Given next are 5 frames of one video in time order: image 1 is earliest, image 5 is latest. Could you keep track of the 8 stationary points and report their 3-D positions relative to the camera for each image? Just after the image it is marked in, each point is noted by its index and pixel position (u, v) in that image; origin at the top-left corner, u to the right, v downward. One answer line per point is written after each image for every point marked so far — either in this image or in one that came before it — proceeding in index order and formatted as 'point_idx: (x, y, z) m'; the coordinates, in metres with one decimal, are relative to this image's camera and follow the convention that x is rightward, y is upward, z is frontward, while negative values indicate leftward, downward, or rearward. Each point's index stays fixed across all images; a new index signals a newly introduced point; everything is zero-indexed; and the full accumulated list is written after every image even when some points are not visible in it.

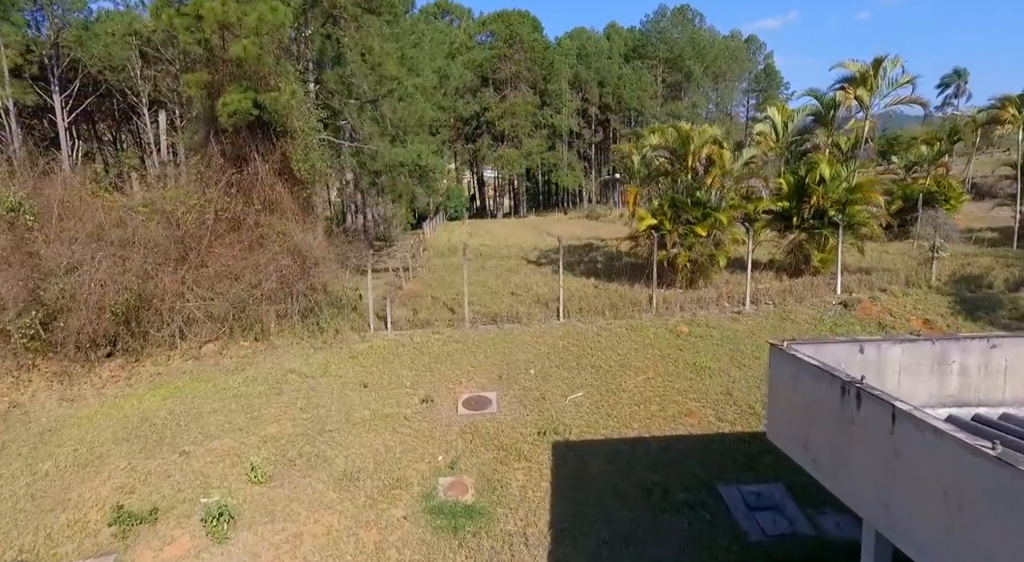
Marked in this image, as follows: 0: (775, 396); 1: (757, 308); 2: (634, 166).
0: (+1.9, -0.8, +4.1) m
1: (+4.3, -0.5, +10.1) m
2: (+2.5, +2.4, +11.8) m
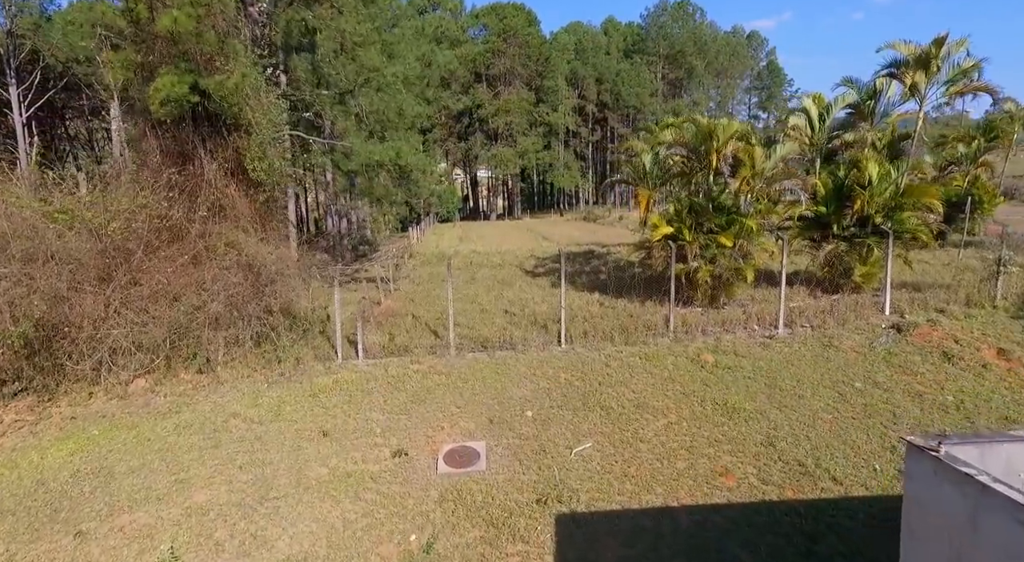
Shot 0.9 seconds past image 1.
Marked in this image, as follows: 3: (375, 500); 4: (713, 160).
0: (+1.8, -1.1, +2.6) m
1: (+4.2, -0.8, +8.6) m
2: (+2.4, +2.1, +10.3) m
3: (-1.4, -2.3, +5.9) m
4: (+3.2, +1.9, +9.2) m
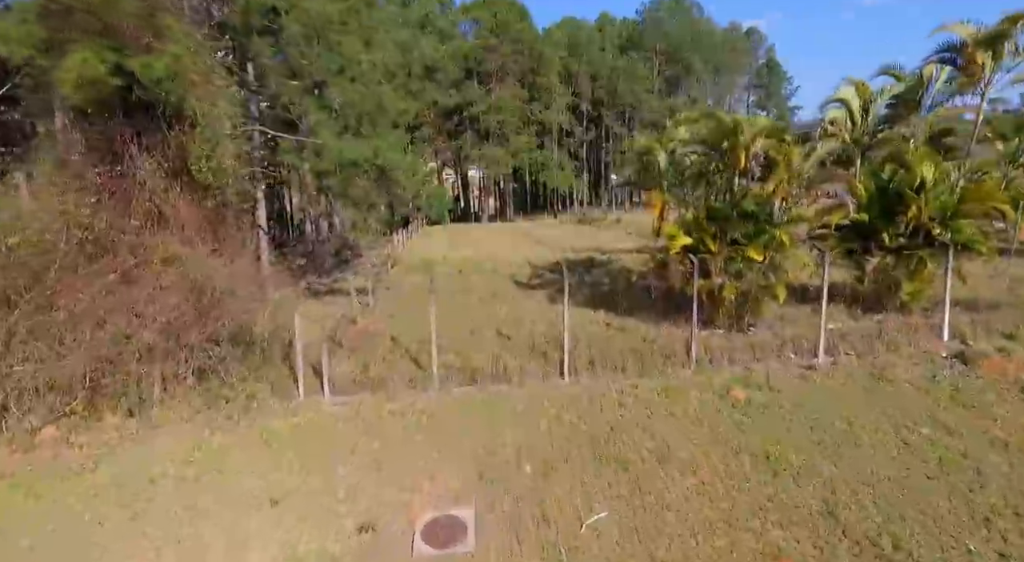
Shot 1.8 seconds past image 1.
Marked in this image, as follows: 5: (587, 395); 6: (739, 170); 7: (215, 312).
0: (+1.9, -1.4, +1.3) m
1: (+4.1, -1.0, +7.4) m
2: (+2.3, +1.8, +9.0) m
3: (-1.4, -2.5, +4.6) m
4: (+3.2, +1.7, +7.9) m
5: (+0.9, -1.4, +7.1) m
6: (+3.1, +1.5, +8.0) m
7: (-3.6, -0.4, +7.2) m
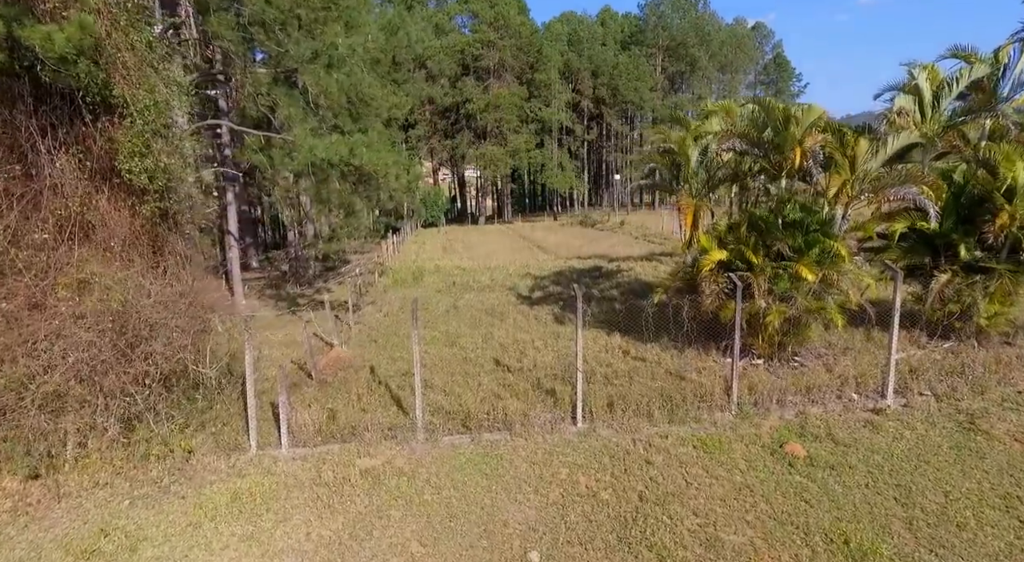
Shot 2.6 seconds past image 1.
0: (+1.9, -1.6, -0.1) m
1: (+4.1, -1.3, +6.0) m
2: (+2.3, +1.6, +7.6) m
3: (-1.4, -2.8, +3.2) m
4: (+3.2, +1.4, +6.5) m
5: (+0.9, -1.6, +5.7) m
6: (+3.1, +1.2, +6.7) m
7: (-3.6, -0.6, +5.8) m
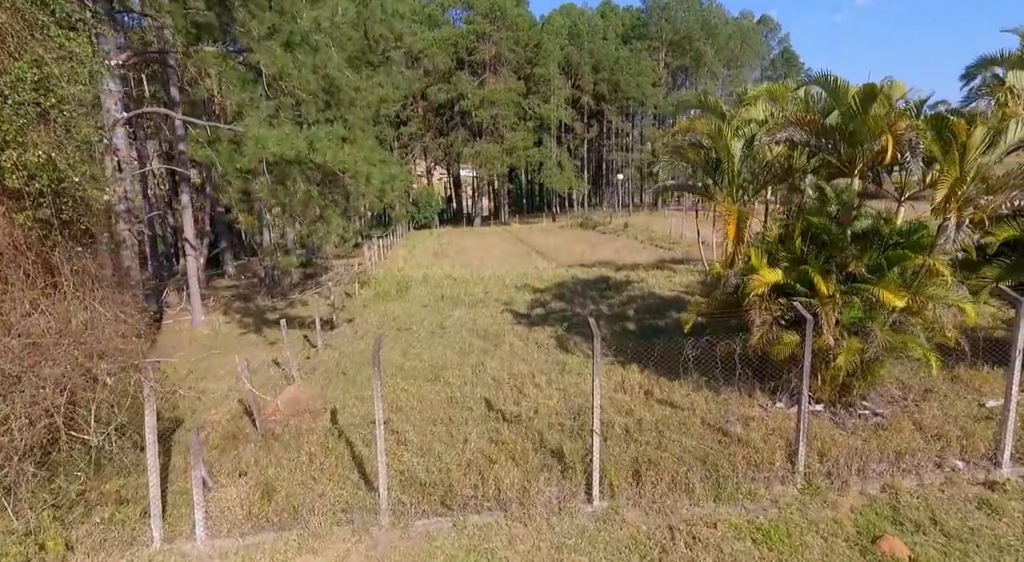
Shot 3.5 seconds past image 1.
0: (+1.9, -1.9, -1.6) m
1: (+4.1, -1.5, +4.5) m
2: (+2.3, +1.3, +6.1) m
3: (-1.4, -3.0, +1.7) m
4: (+3.1, +1.2, +5.0) m
5: (+0.9, -1.9, +4.2) m
6: (+3.1, +1.0, +5.2) m
7: (-3.7, -0.9, +4.3) m
